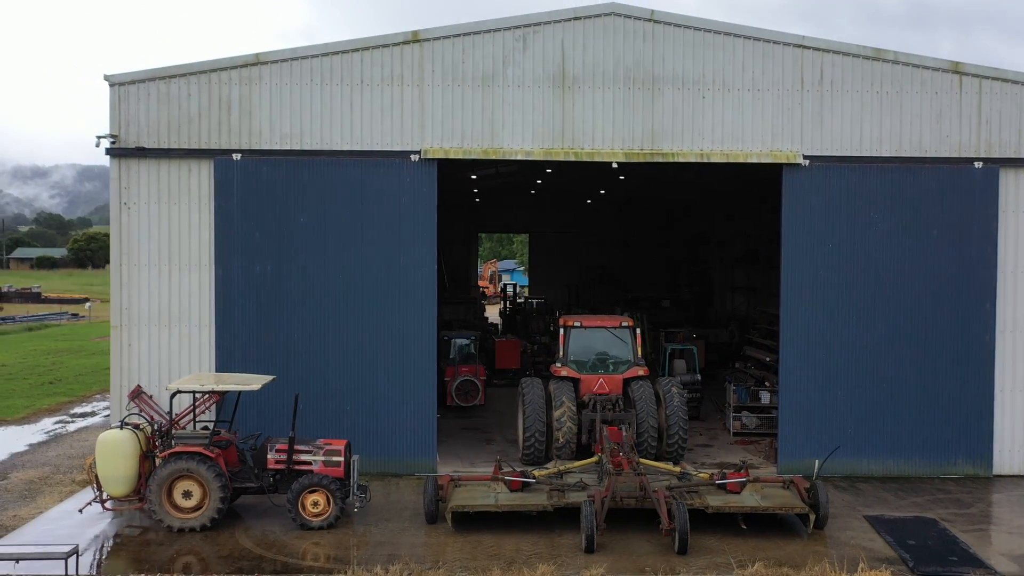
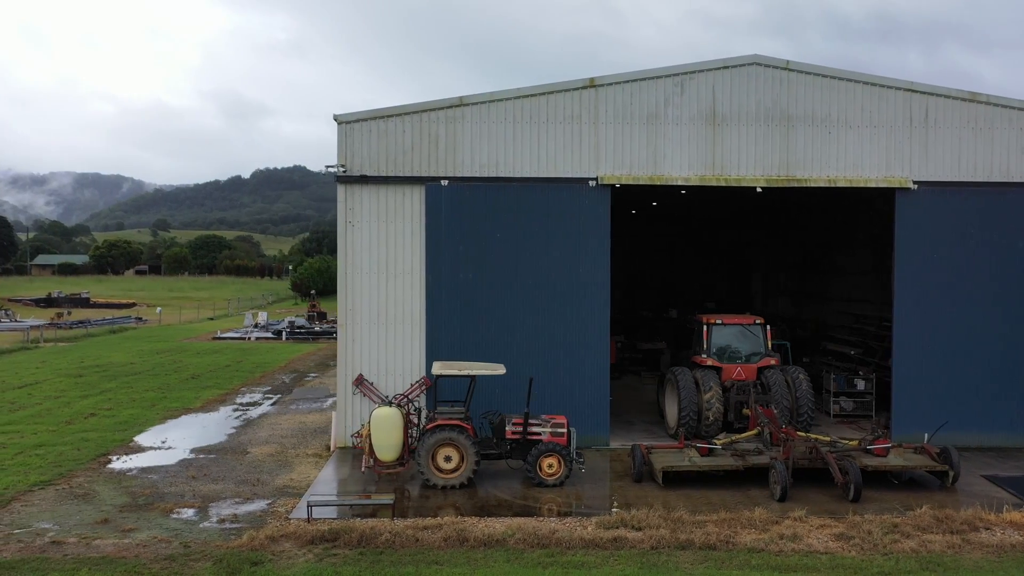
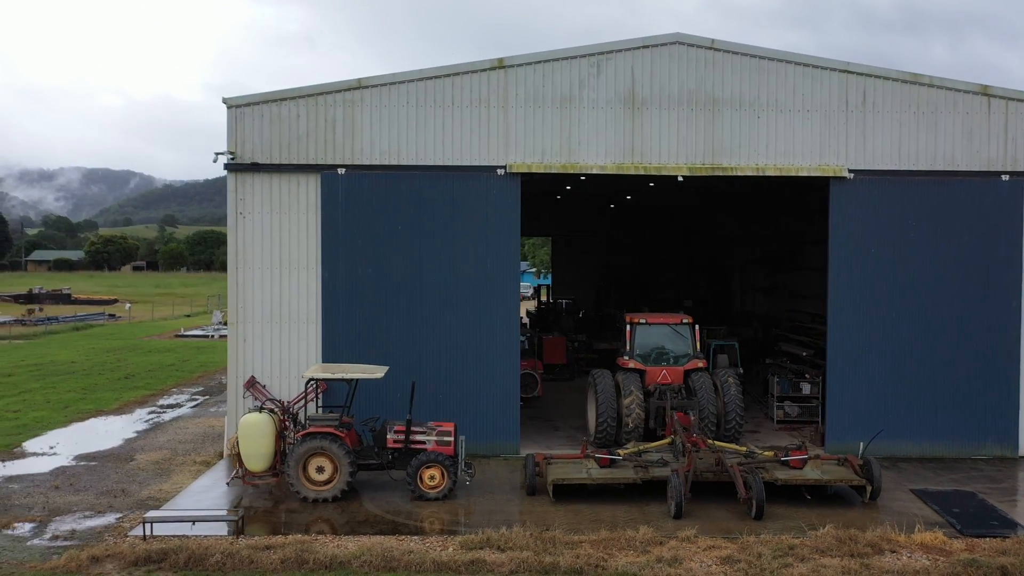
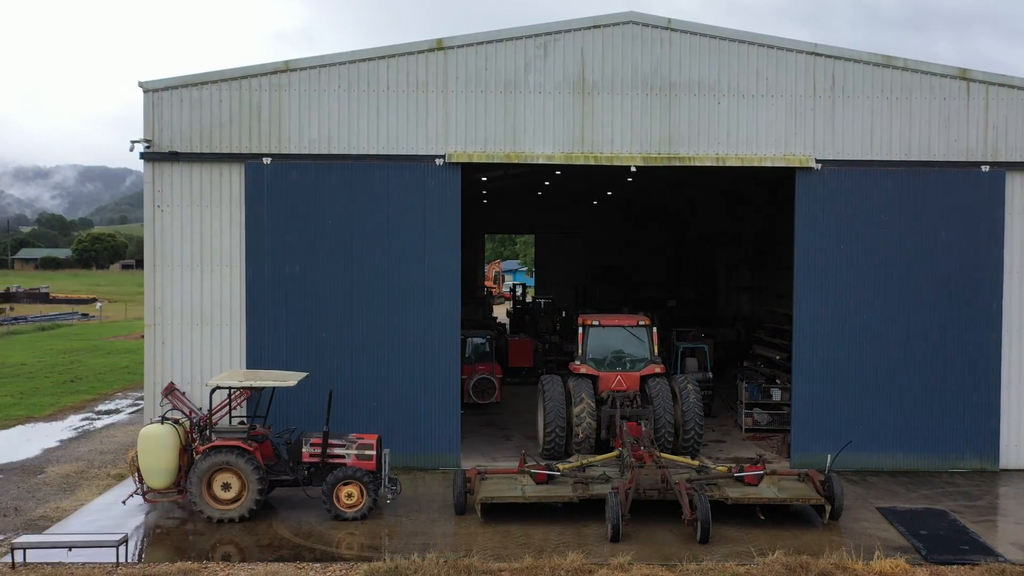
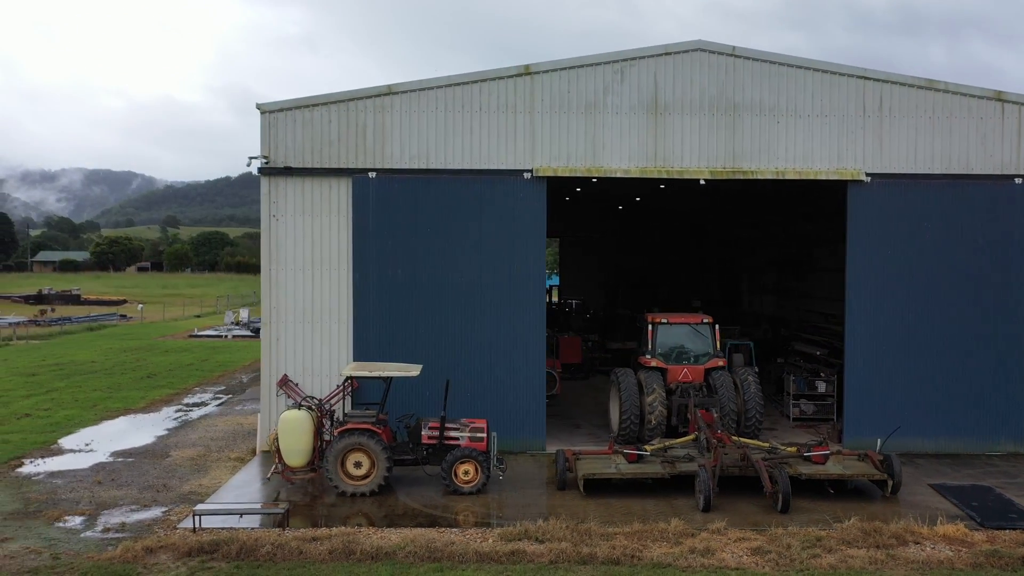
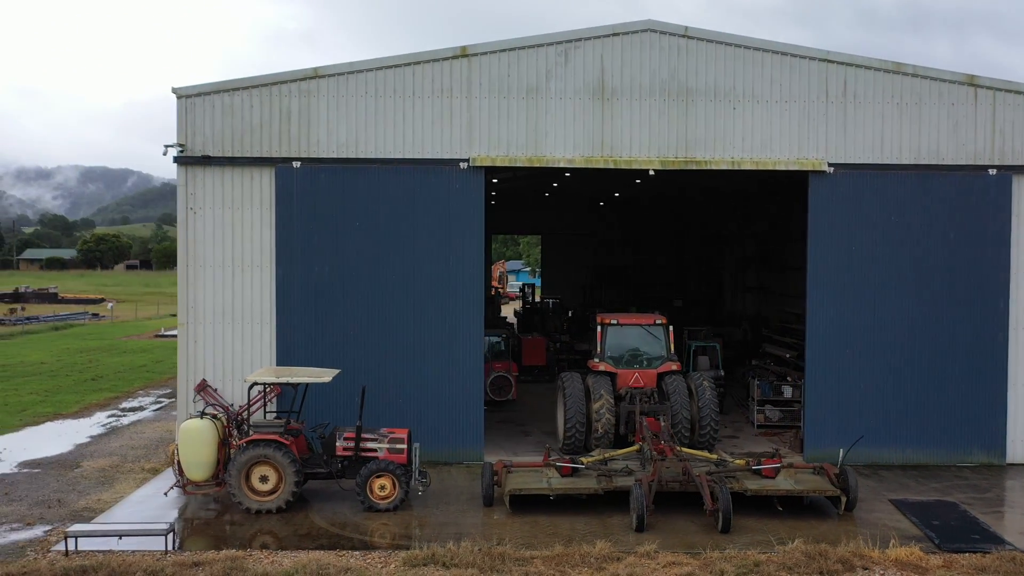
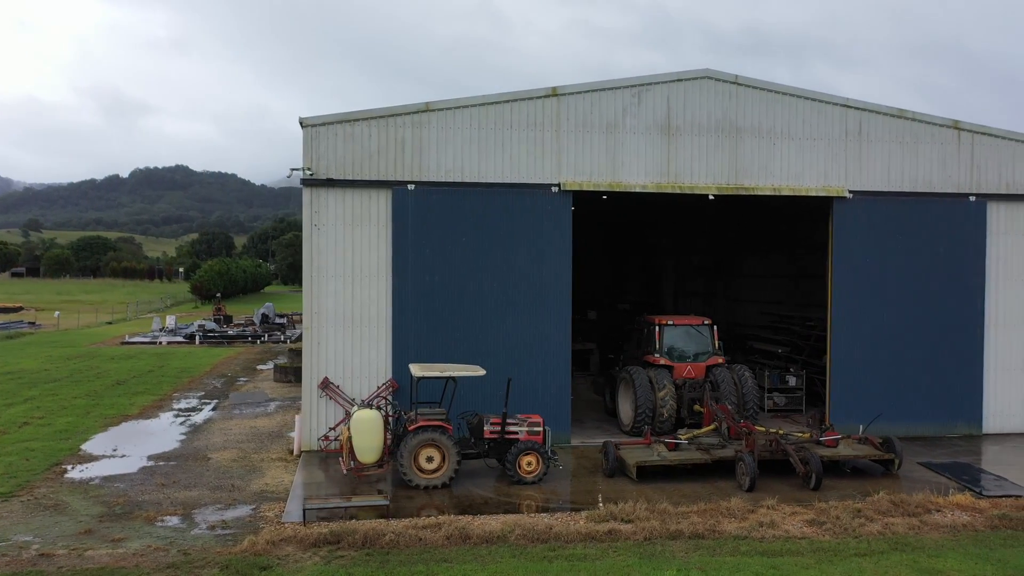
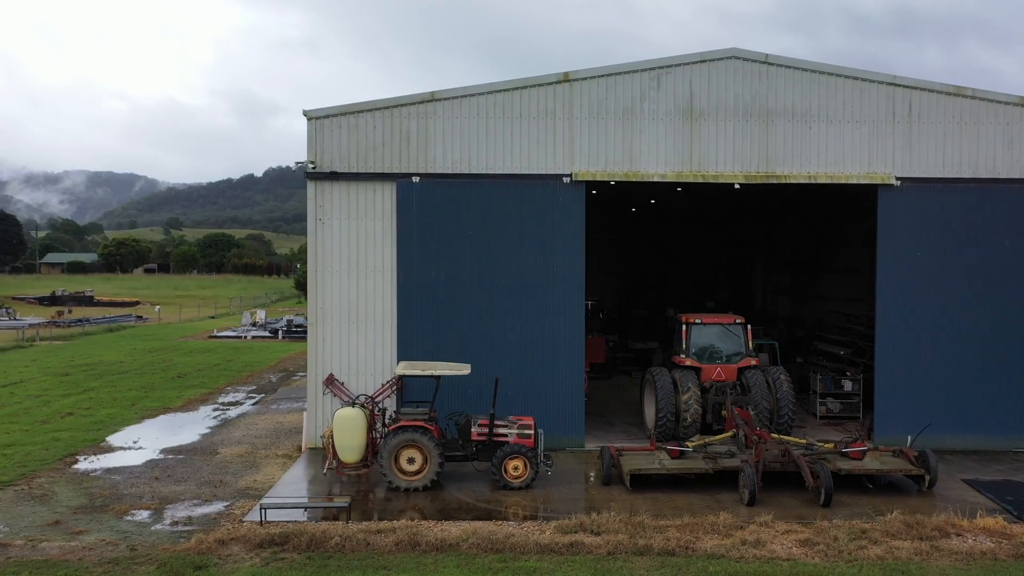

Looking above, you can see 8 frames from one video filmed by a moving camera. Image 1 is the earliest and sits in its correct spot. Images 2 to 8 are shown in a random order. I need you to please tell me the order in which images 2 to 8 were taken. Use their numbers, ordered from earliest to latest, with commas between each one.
4, 6, 3, 5, 8, 2, 7
